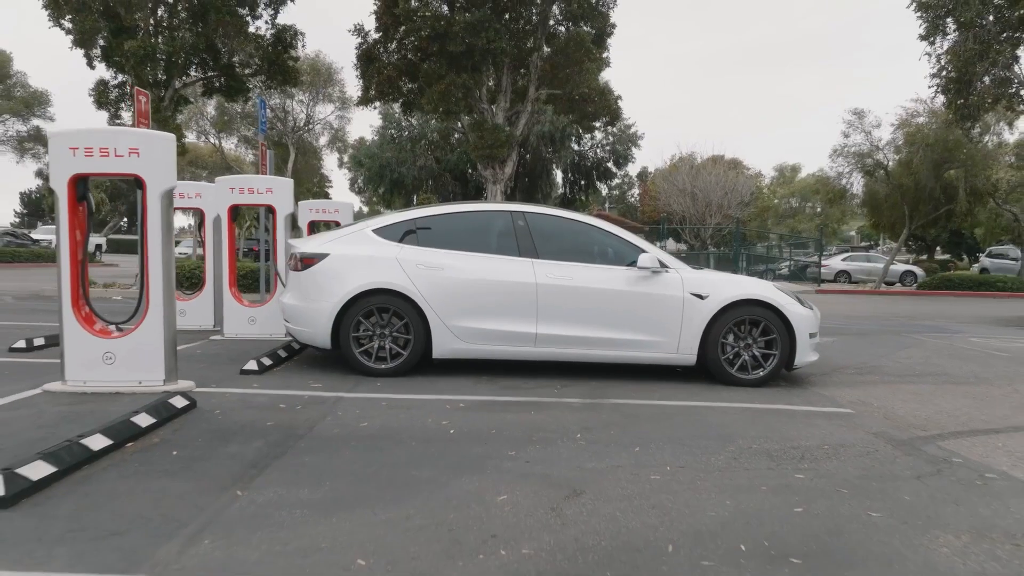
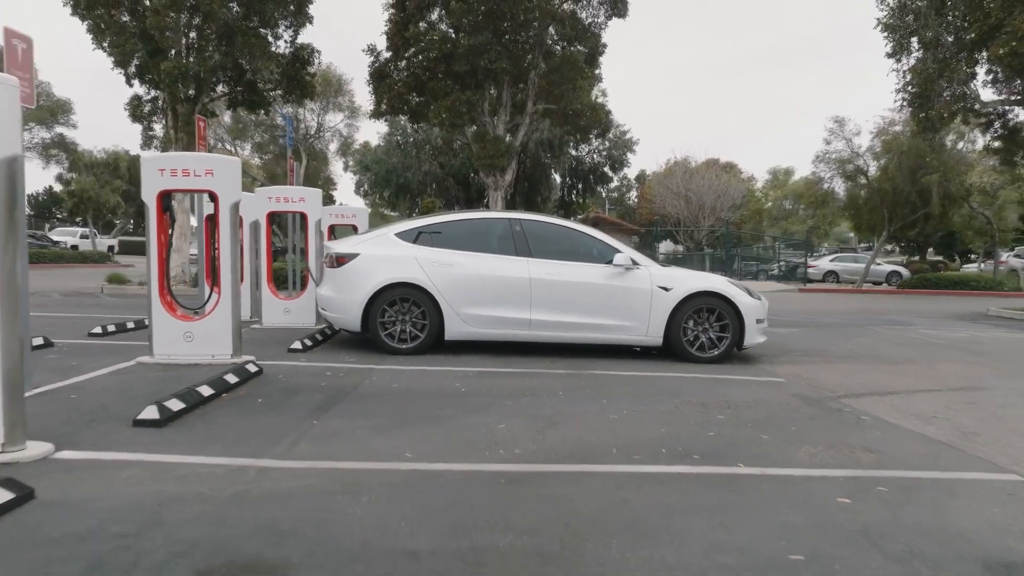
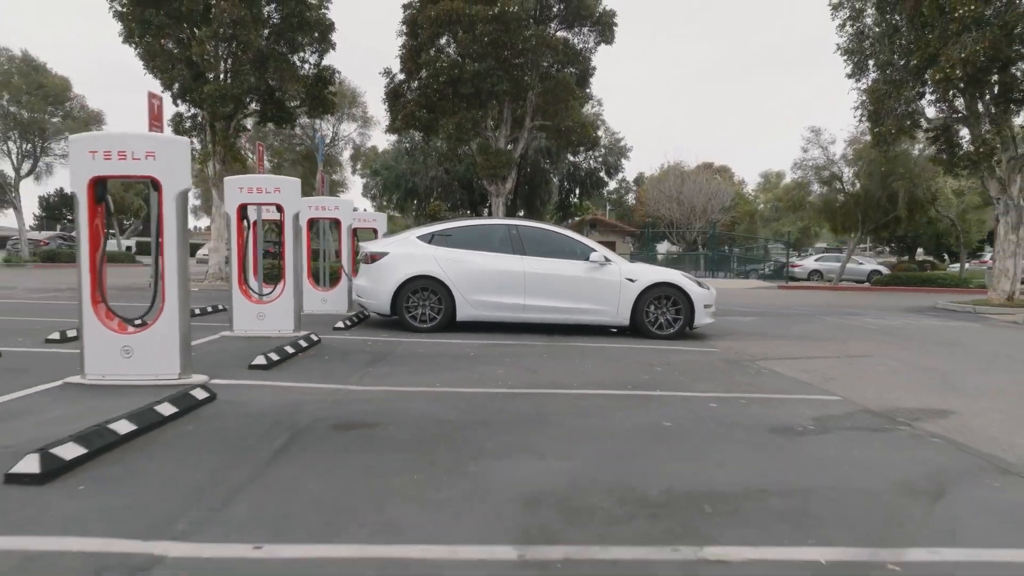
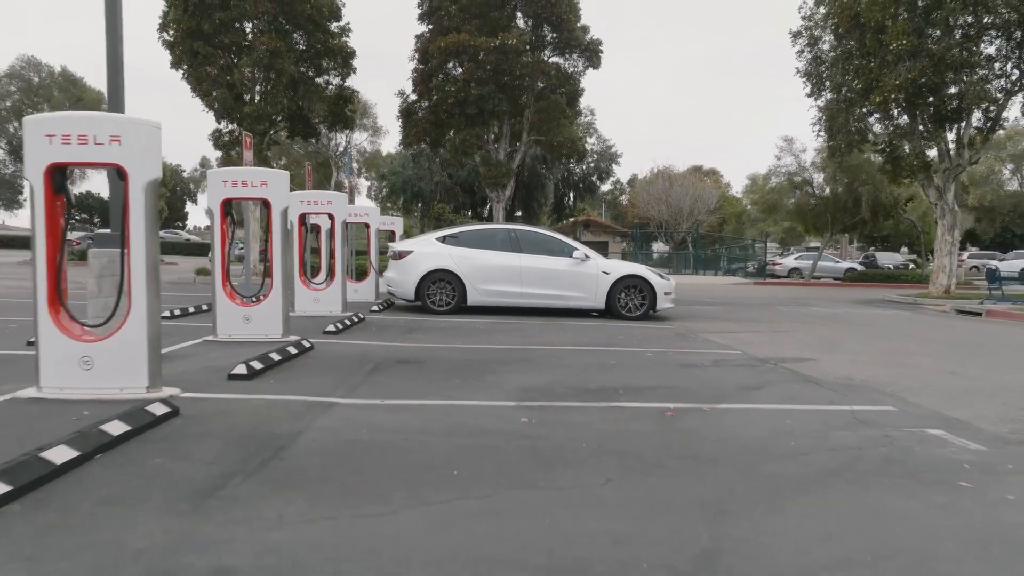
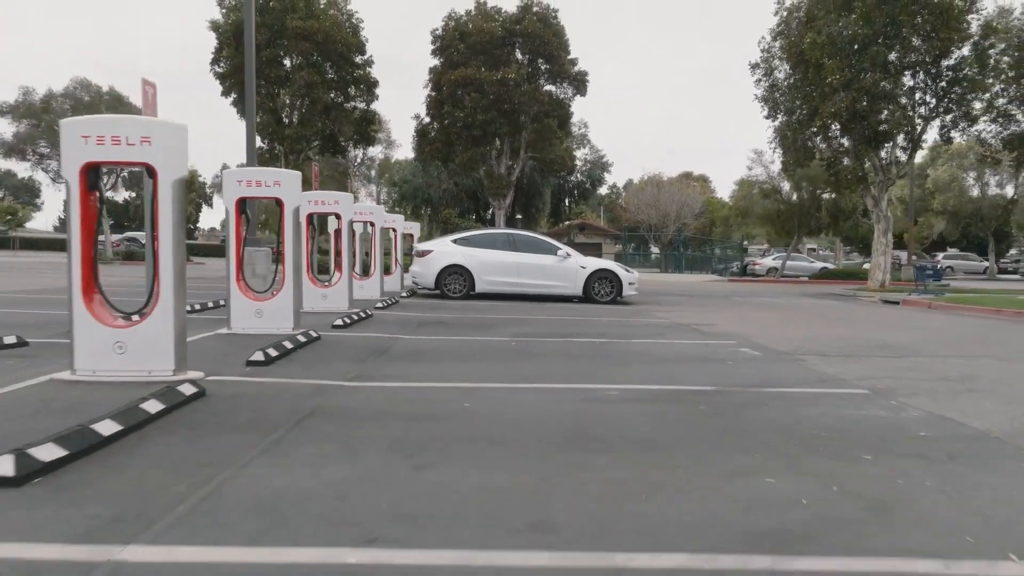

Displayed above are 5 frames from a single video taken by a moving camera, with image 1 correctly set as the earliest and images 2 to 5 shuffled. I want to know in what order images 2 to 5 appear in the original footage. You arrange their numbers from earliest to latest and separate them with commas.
2, 3, 4, 5
